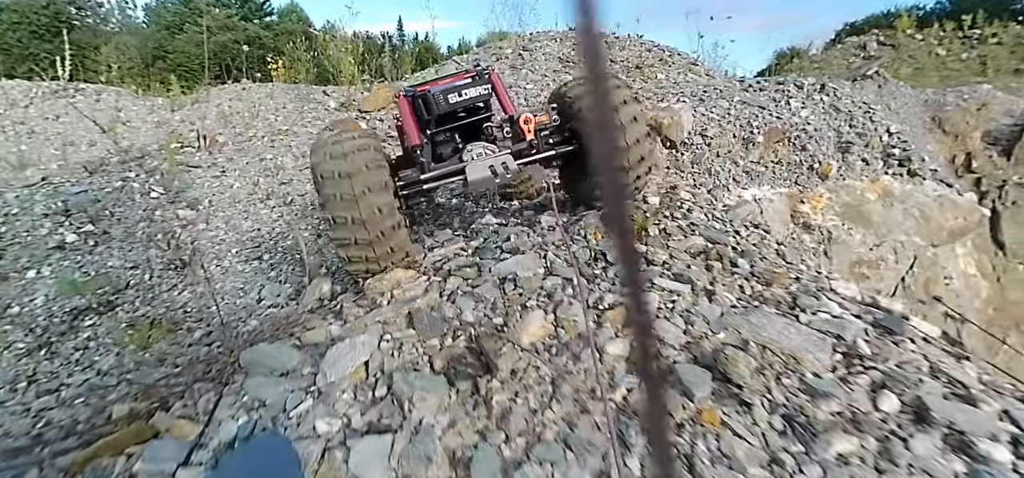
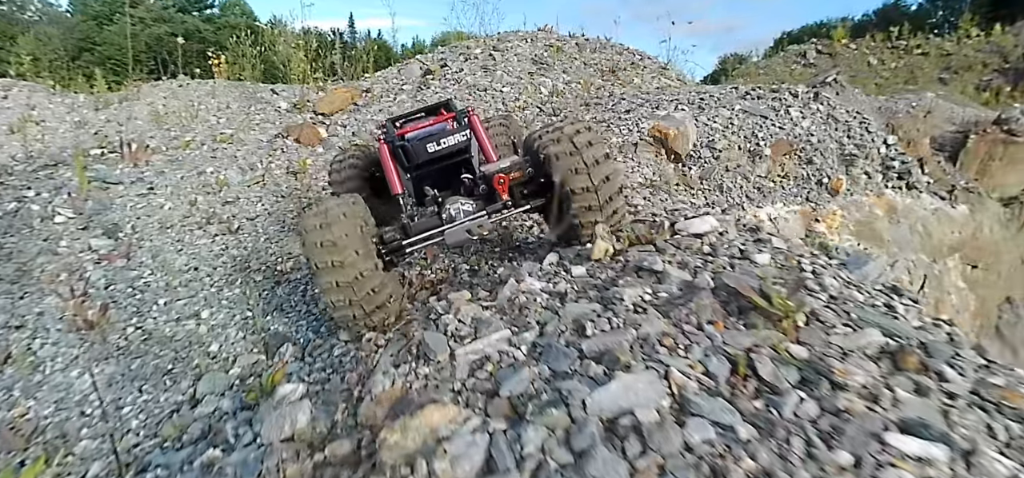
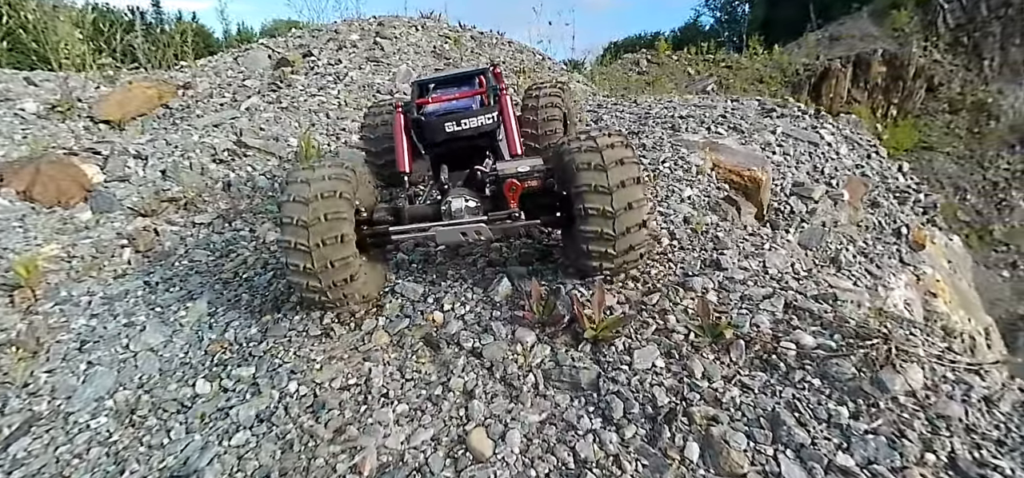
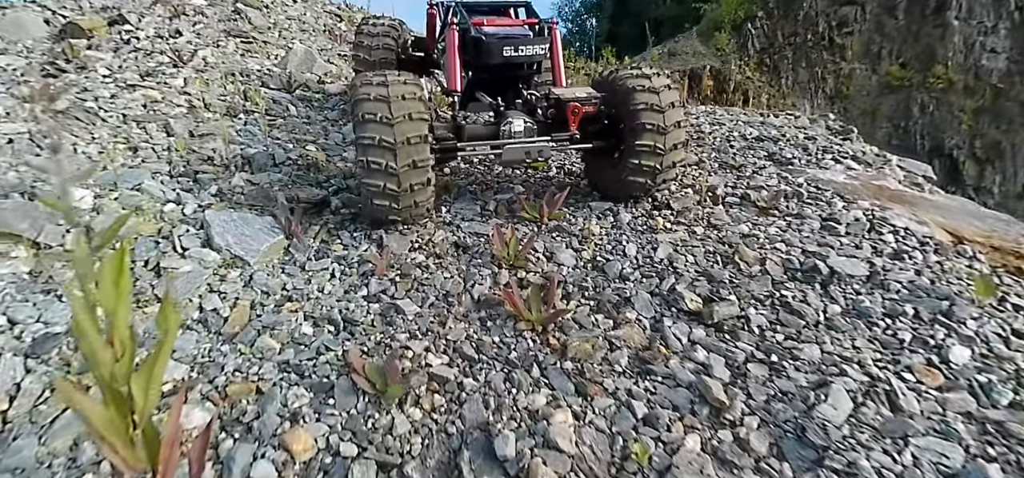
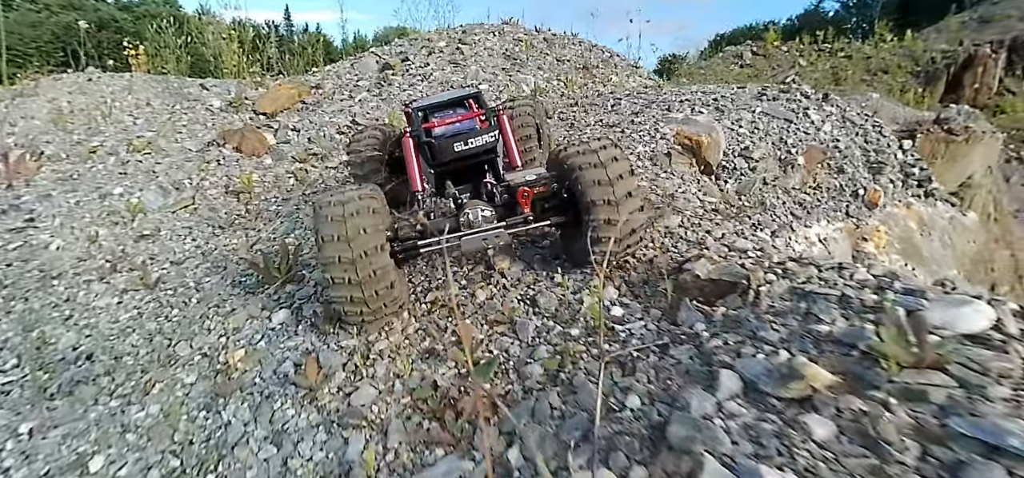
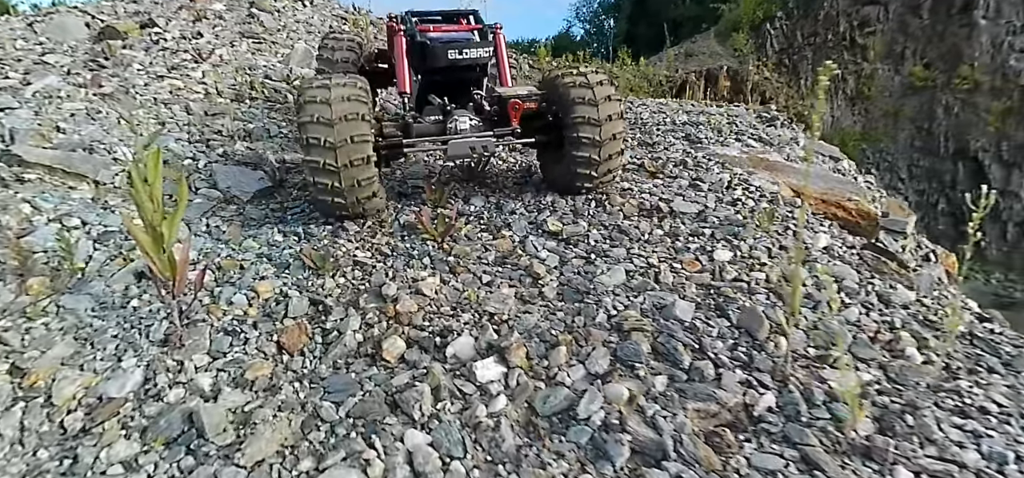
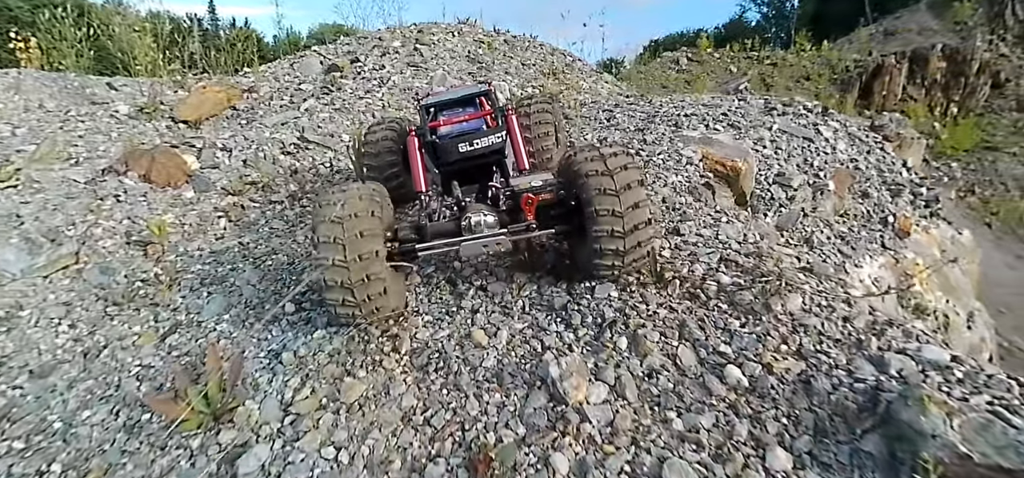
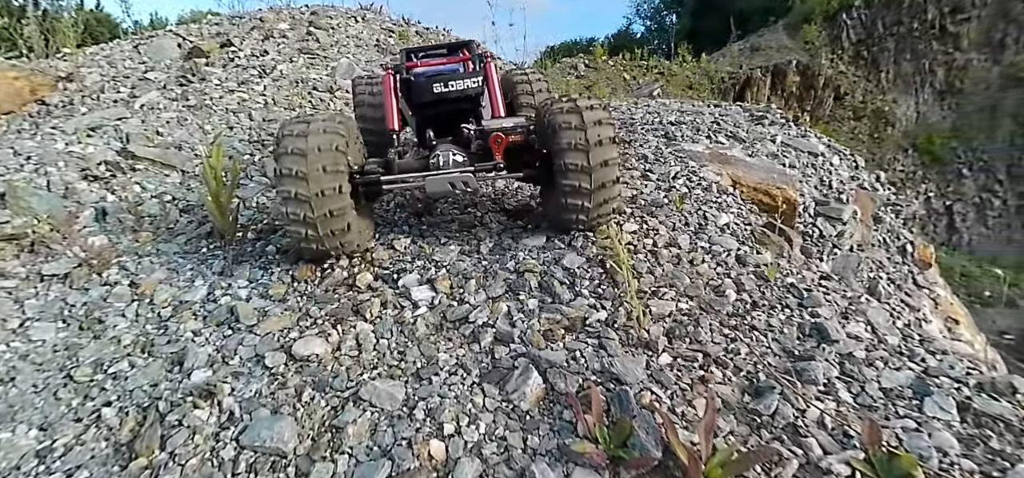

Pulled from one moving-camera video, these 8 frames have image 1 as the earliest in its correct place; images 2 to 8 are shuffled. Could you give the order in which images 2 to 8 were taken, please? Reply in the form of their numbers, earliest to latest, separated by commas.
2, 5, 7, 3, 8, 6, 4
